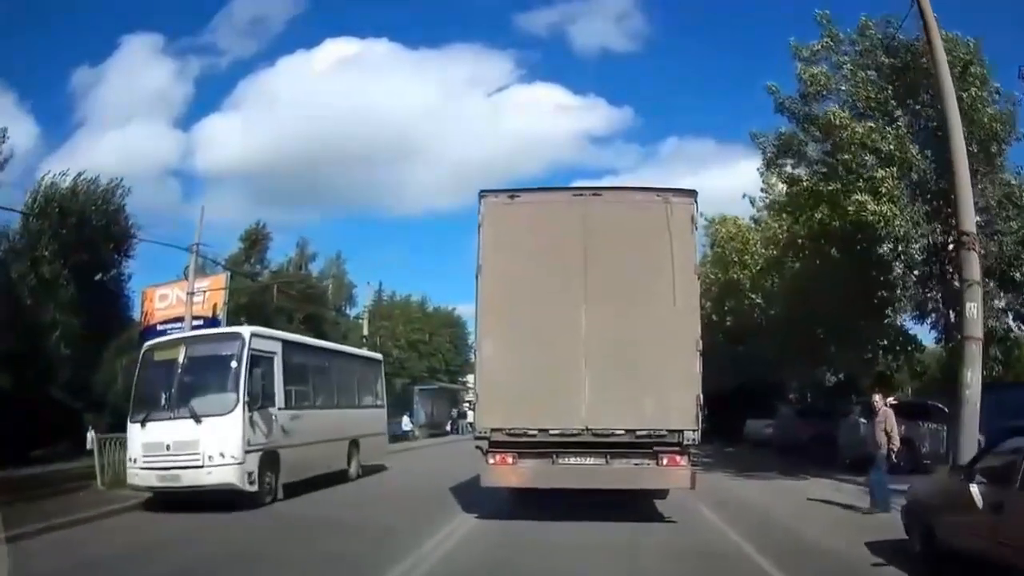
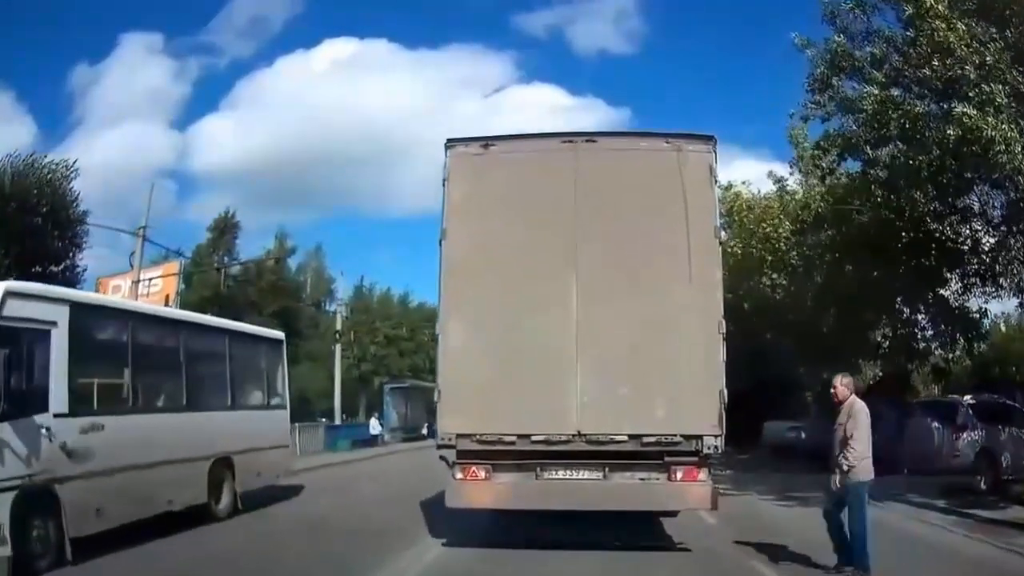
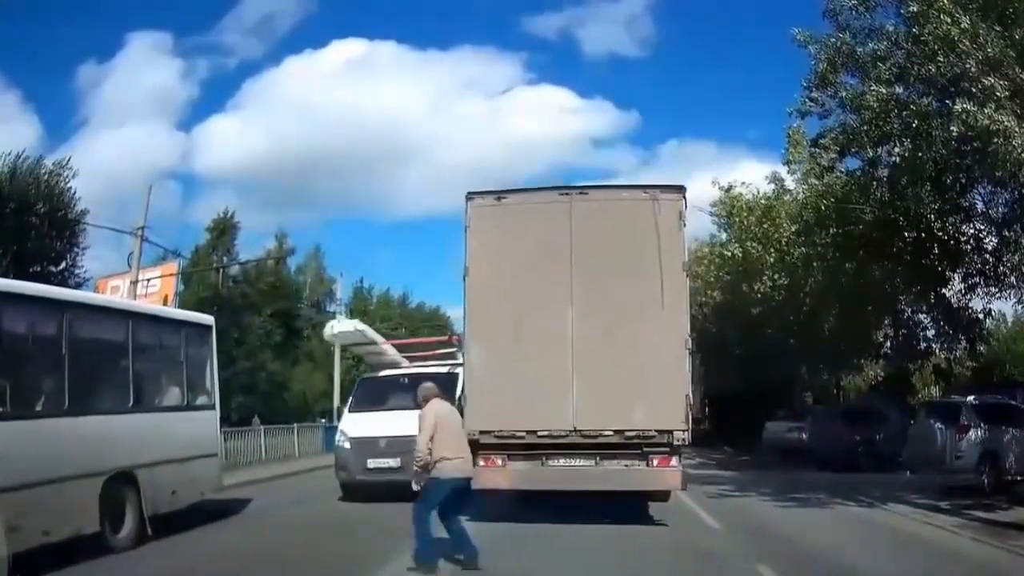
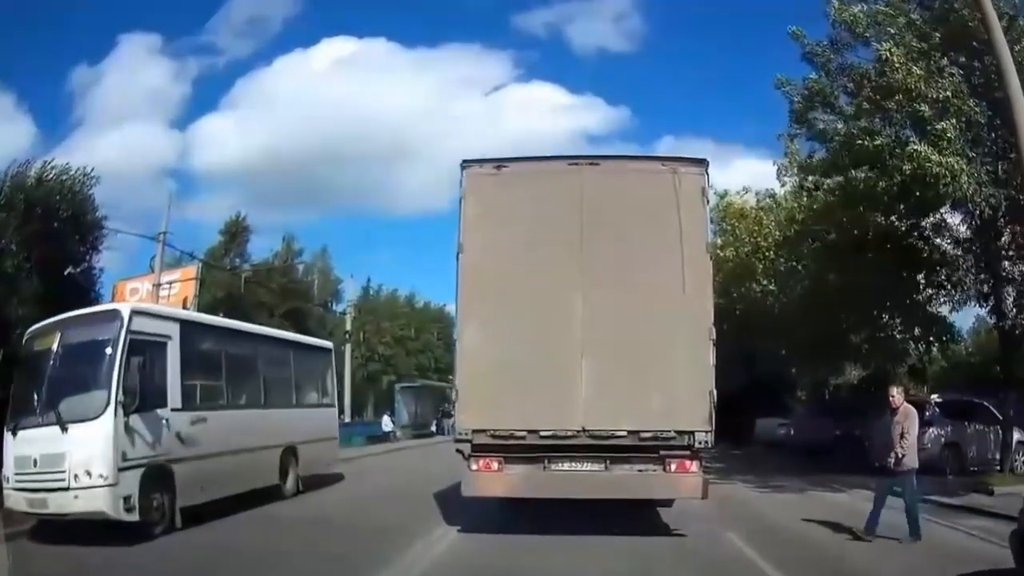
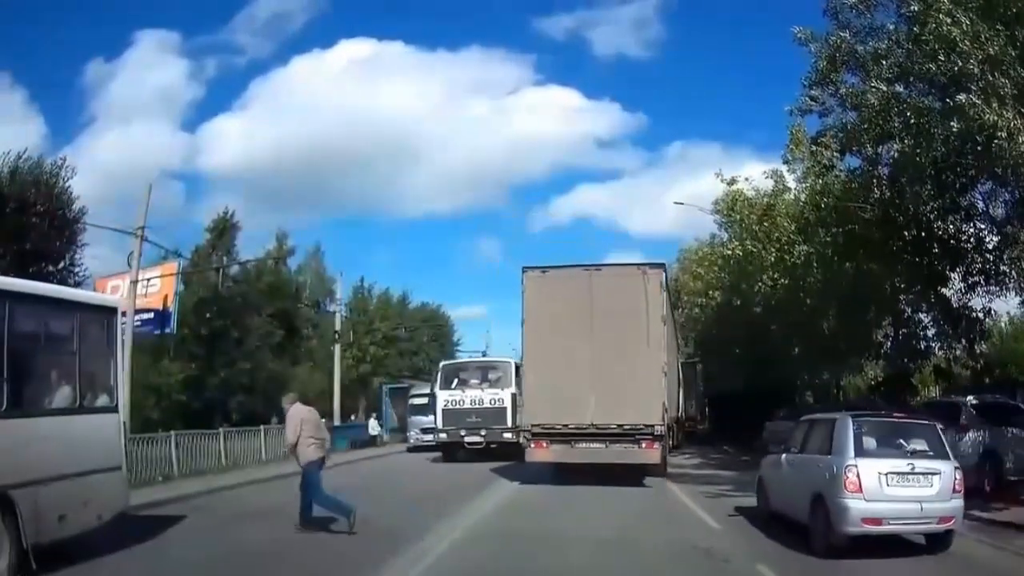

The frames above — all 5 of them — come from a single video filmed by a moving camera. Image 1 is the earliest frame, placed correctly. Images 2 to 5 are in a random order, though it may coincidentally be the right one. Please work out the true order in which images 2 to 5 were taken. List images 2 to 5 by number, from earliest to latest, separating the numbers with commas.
4, 2, 3, 5
